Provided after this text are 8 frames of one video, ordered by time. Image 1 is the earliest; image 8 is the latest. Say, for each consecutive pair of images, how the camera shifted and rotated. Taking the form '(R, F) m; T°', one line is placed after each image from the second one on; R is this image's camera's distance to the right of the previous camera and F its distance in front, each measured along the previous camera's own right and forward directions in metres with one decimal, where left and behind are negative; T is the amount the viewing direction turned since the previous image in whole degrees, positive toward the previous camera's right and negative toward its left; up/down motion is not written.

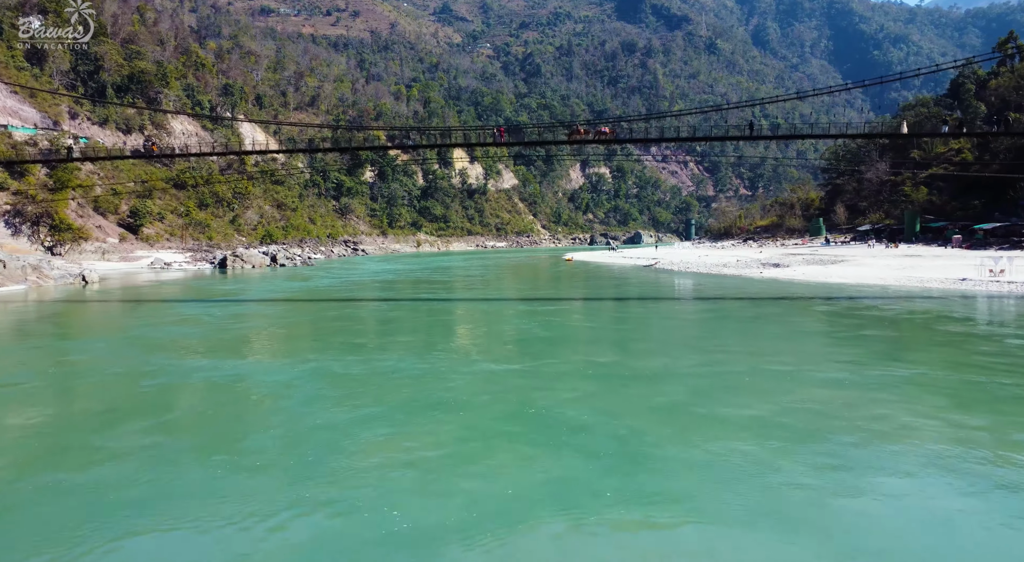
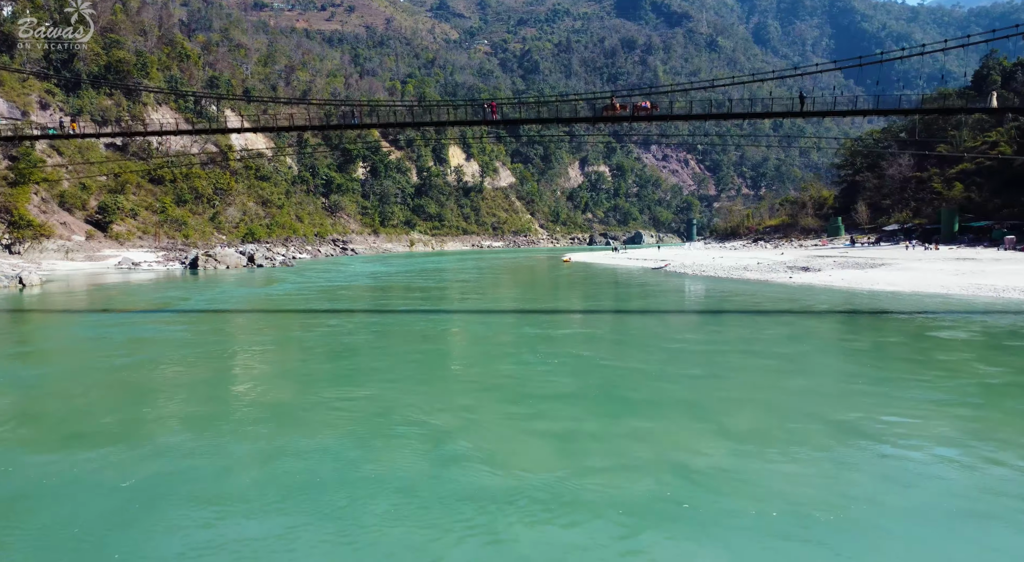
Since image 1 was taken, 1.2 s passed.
(+0.1, +2.7) m; 0°
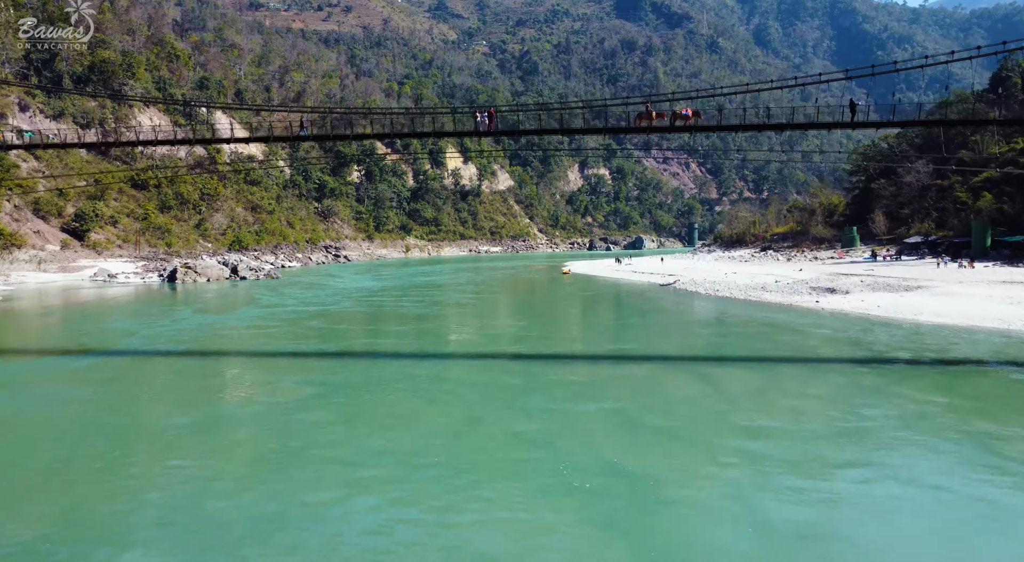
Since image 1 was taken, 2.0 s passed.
(0.0, +1.8) m; 0°
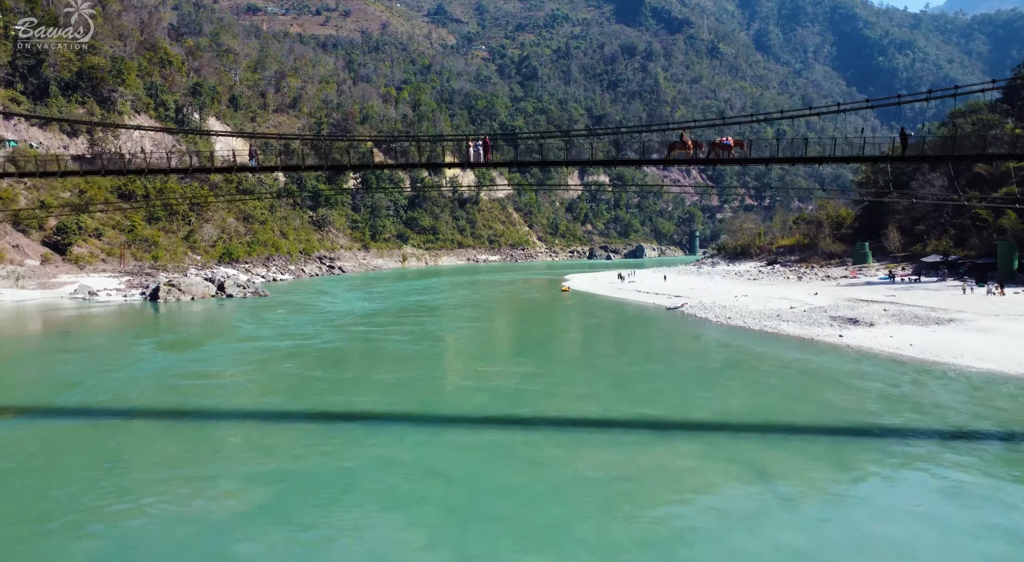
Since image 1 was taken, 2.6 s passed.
(0.0, +1.4) m; 0°
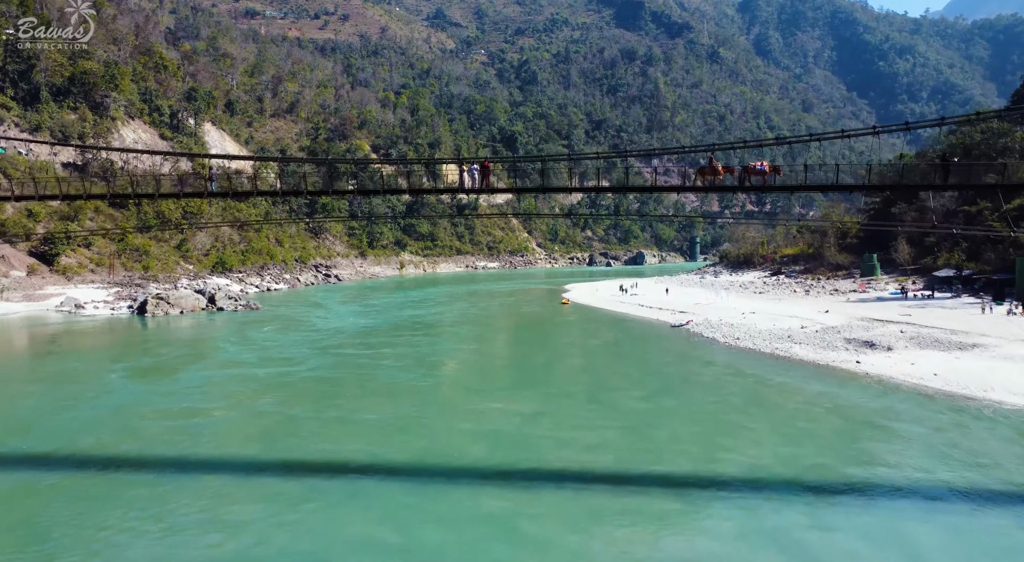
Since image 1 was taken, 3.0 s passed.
(0.0, +0.9) m; 0°
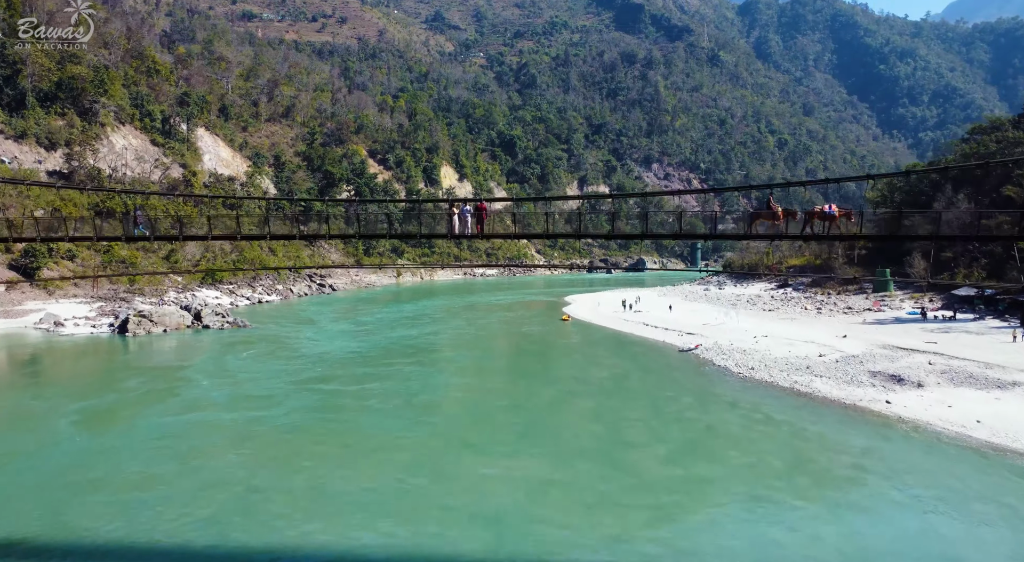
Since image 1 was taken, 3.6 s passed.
(0.0, +1.2) m; 0°
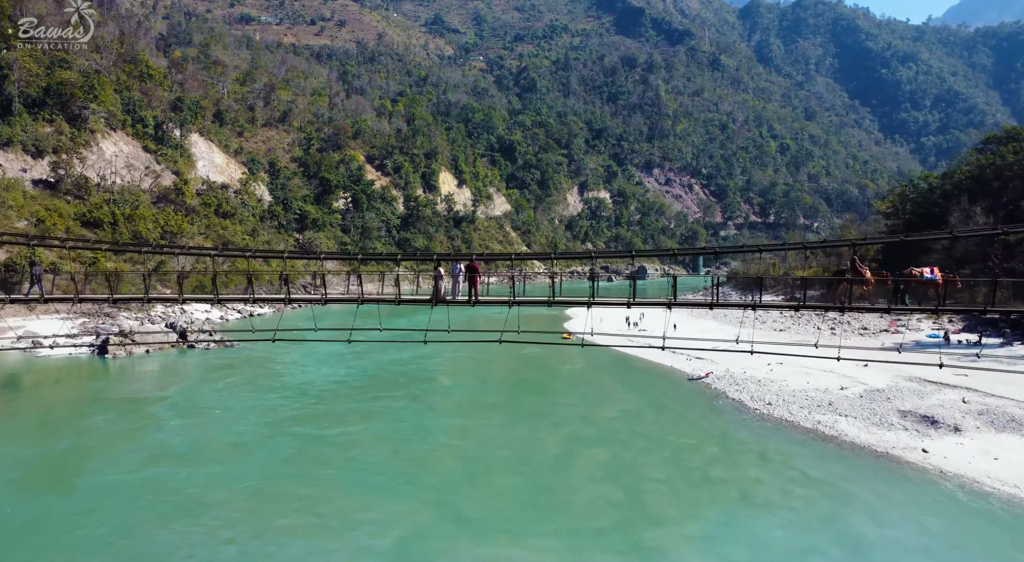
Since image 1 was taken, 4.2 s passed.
(0.0, +1.3) m; 0°
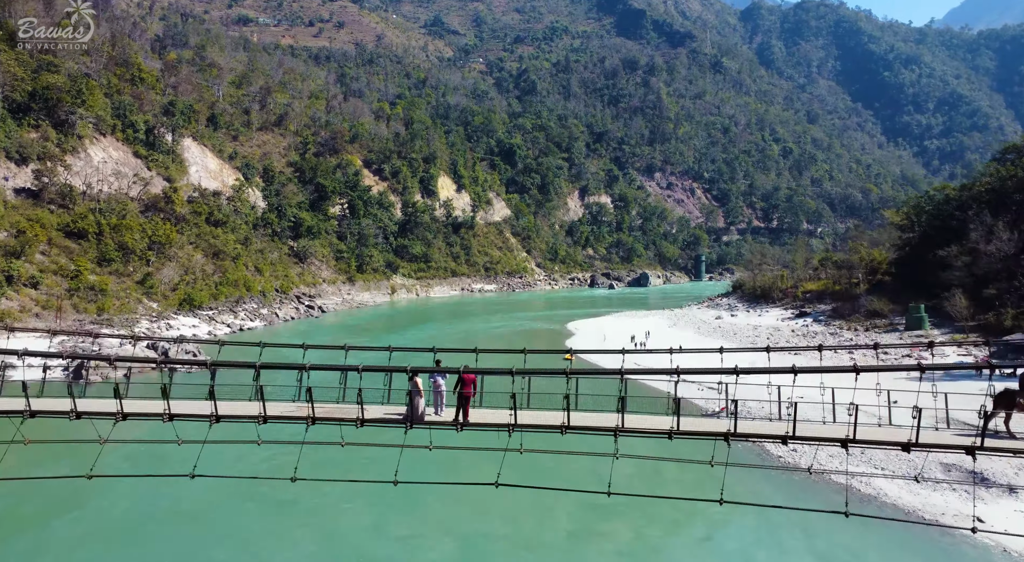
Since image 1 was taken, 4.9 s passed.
(0.0, +1.5) m; 0°
